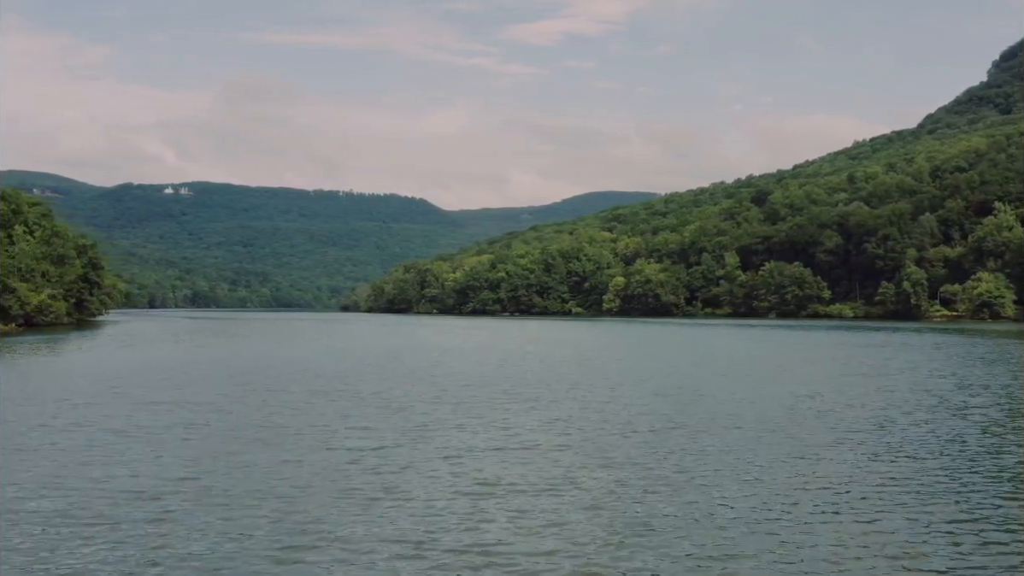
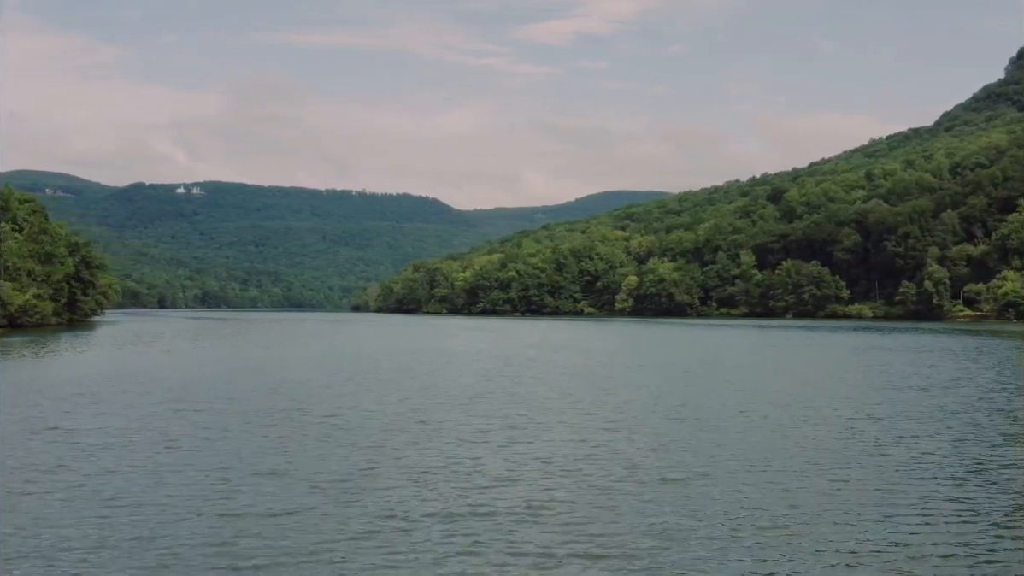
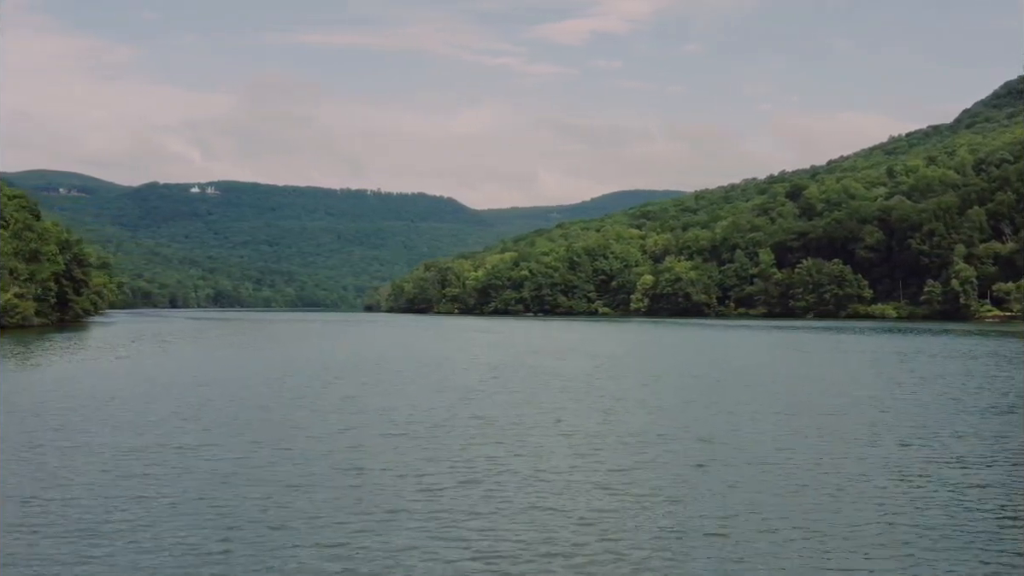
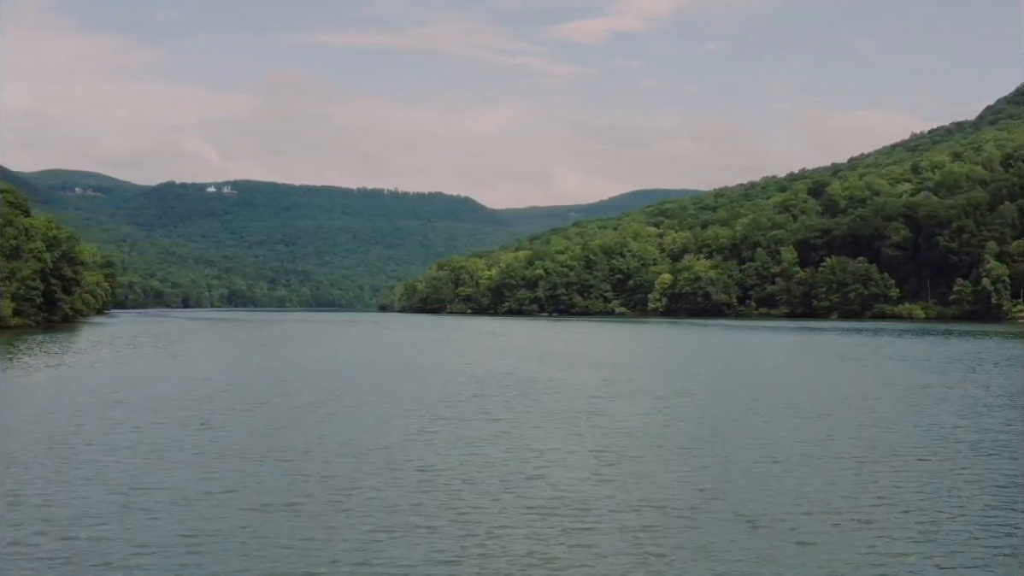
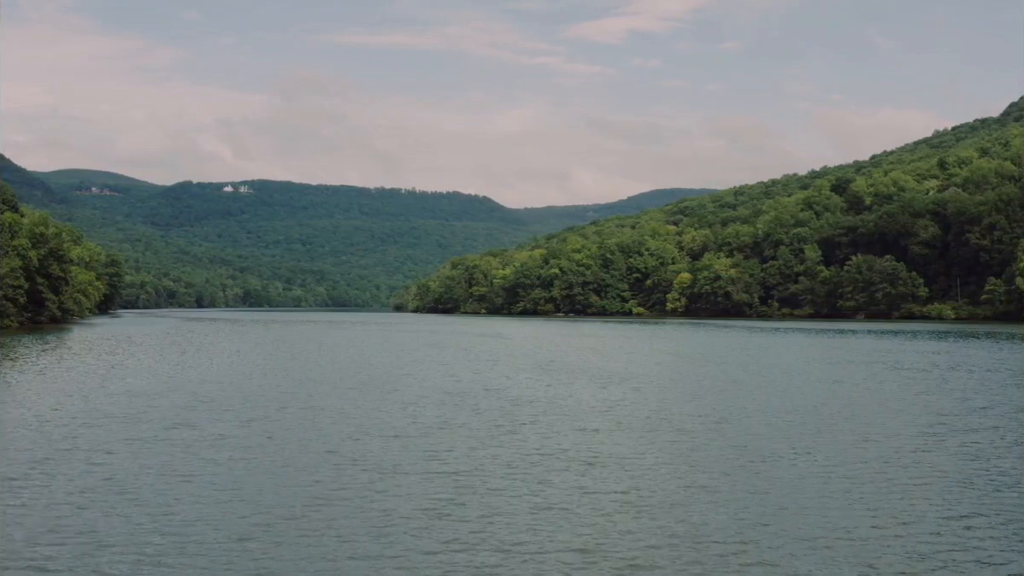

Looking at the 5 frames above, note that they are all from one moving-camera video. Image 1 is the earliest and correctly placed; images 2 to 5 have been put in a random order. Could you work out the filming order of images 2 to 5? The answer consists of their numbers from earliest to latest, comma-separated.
2, 3, 4, 5
